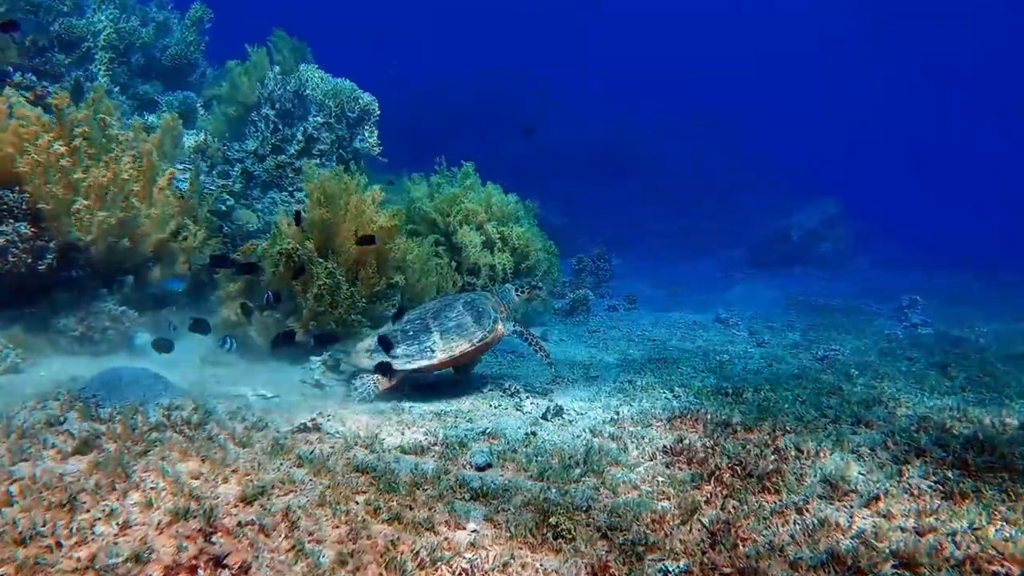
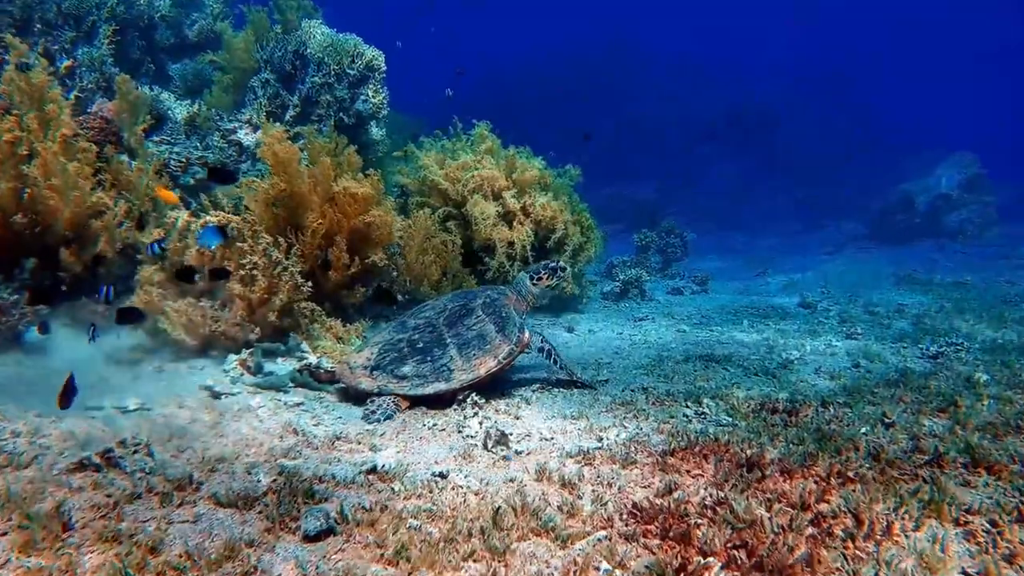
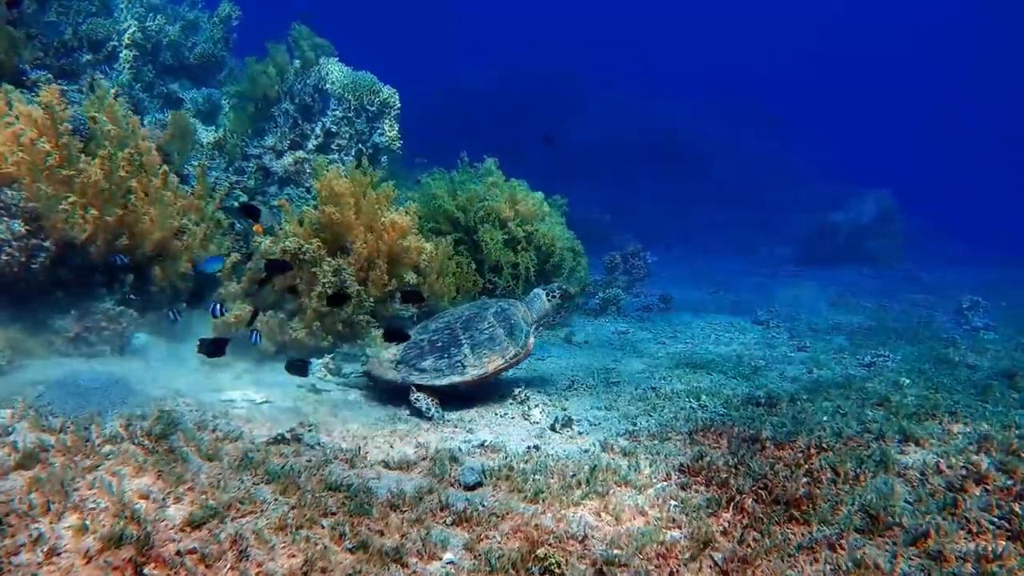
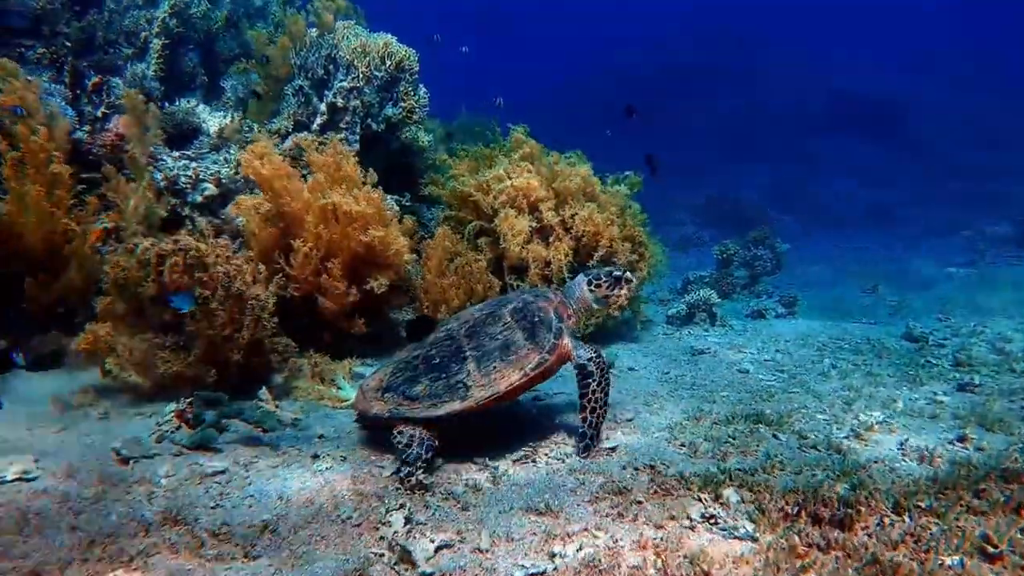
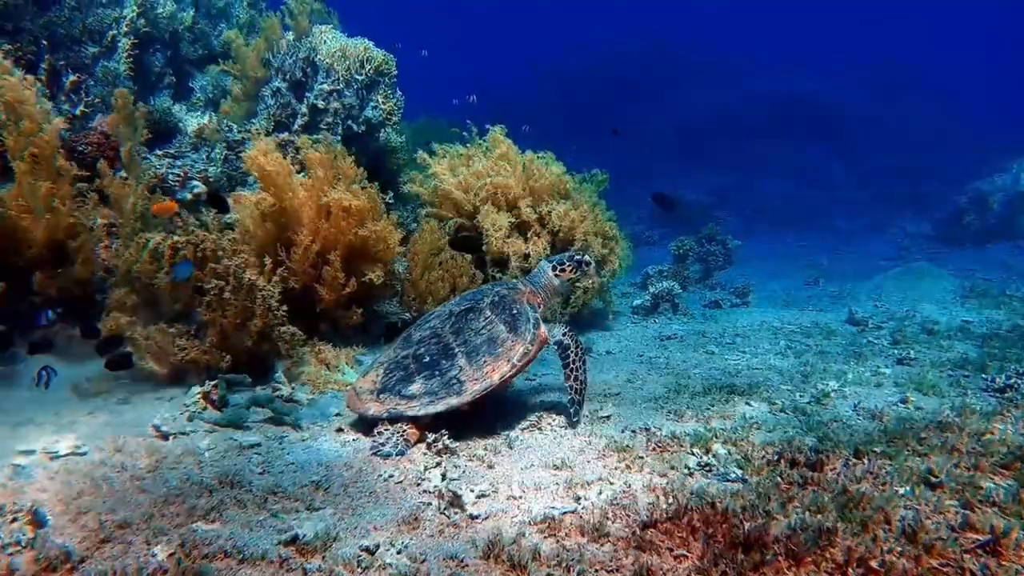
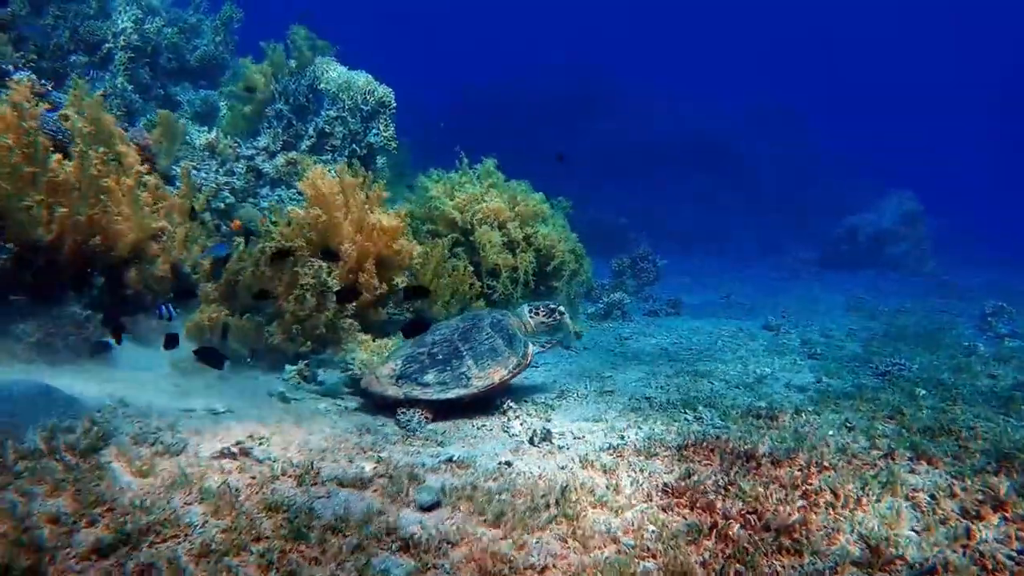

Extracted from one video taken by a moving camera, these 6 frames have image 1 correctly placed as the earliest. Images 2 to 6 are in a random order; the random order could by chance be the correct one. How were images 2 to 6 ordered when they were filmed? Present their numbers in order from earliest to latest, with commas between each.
3, 6, 2, 5, 4
